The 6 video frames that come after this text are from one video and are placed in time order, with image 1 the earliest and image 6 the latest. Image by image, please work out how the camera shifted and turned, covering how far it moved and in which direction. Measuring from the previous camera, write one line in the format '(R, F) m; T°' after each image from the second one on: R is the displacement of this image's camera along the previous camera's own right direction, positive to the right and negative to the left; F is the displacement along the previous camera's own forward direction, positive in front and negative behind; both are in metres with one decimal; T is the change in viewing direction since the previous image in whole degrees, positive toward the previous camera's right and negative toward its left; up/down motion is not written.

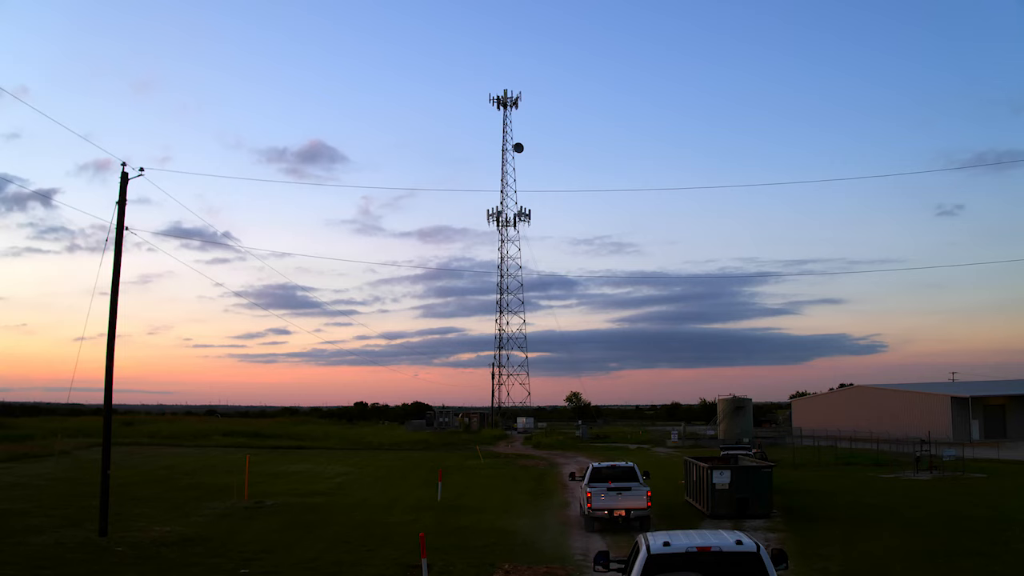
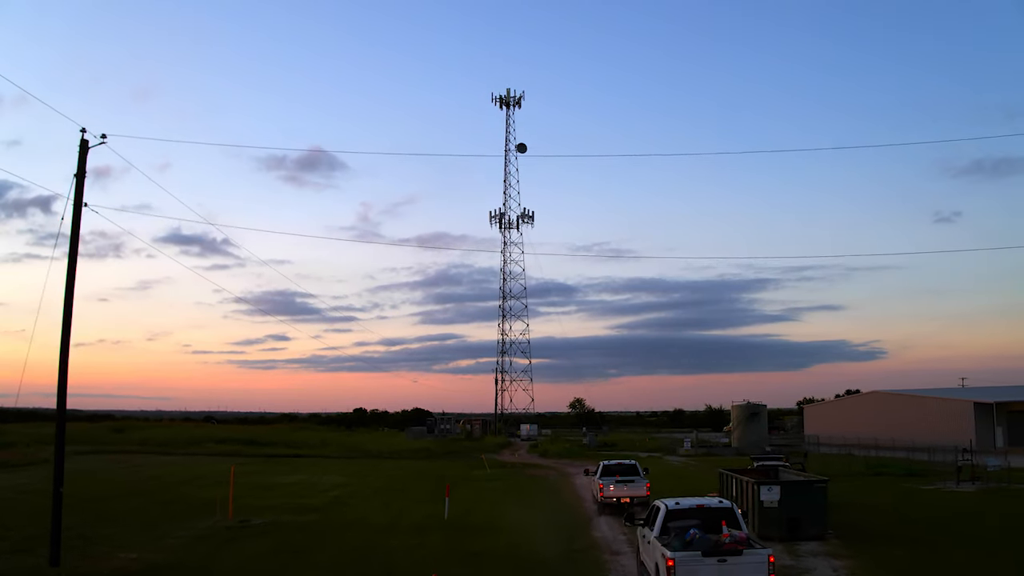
(-0.2, +0.8) m; 0°
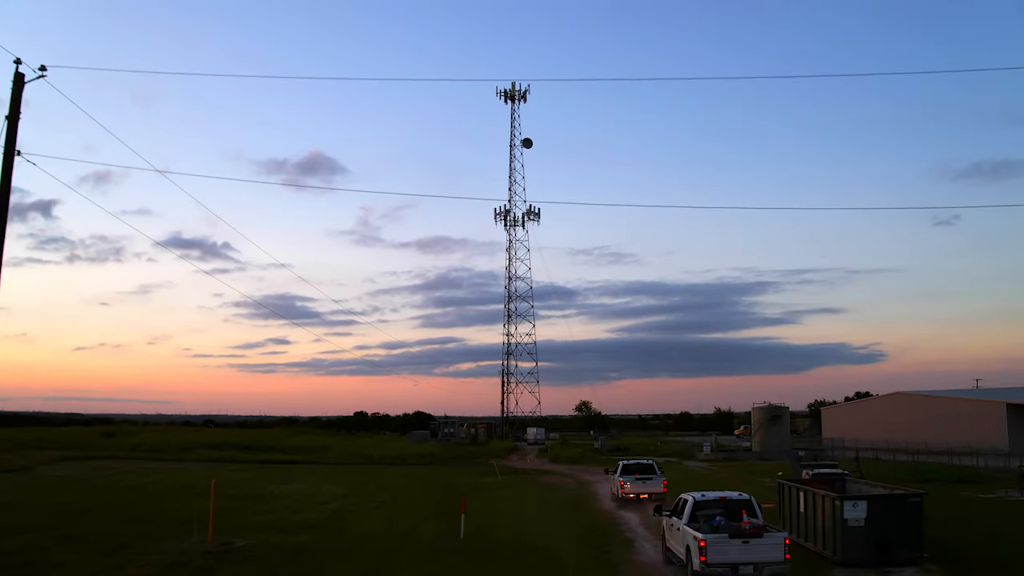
(-0.2, +1.0) m; 0°
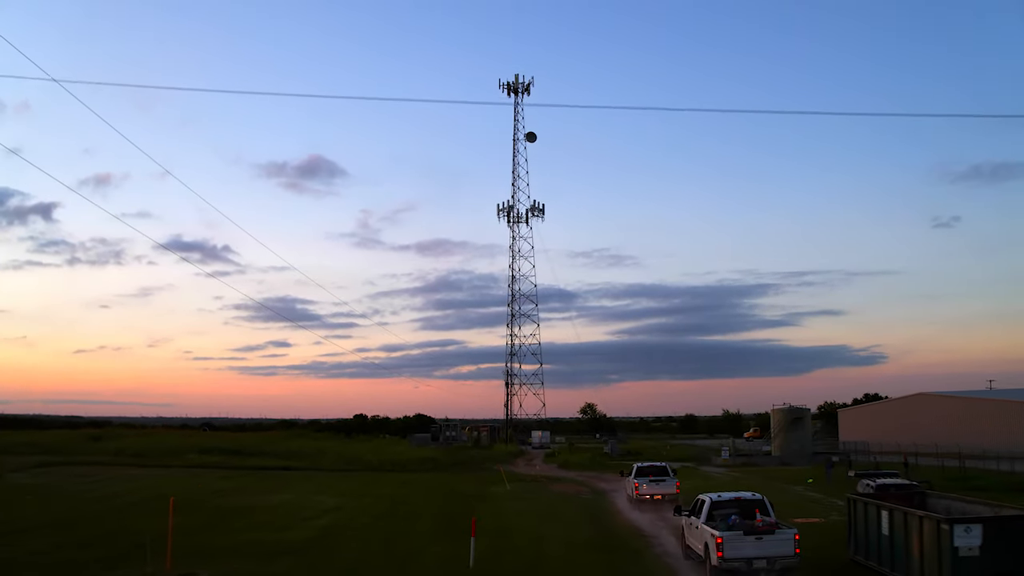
(-0.1, +1.0) m; 0°
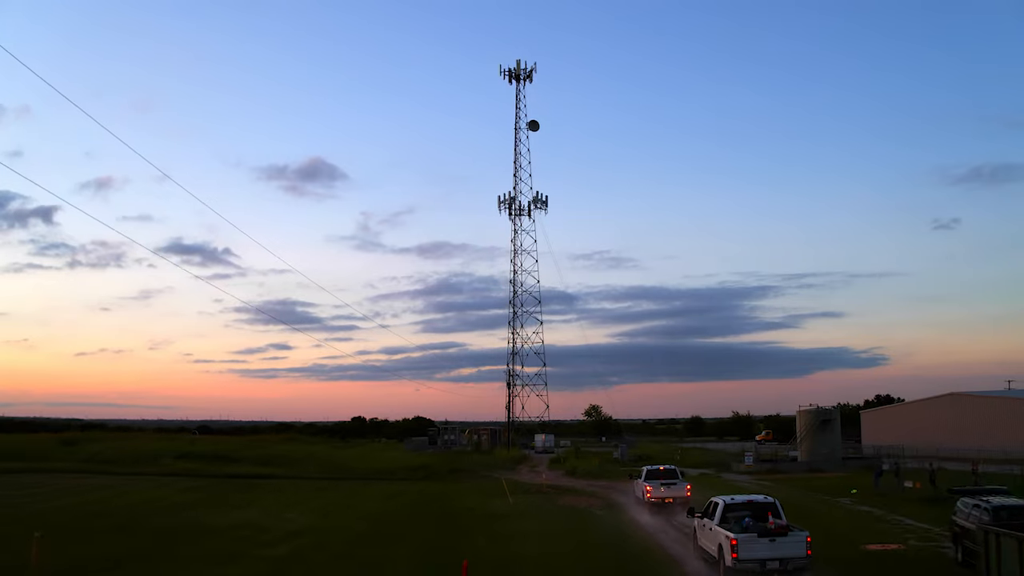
(0.0, +1.5) m; 0°
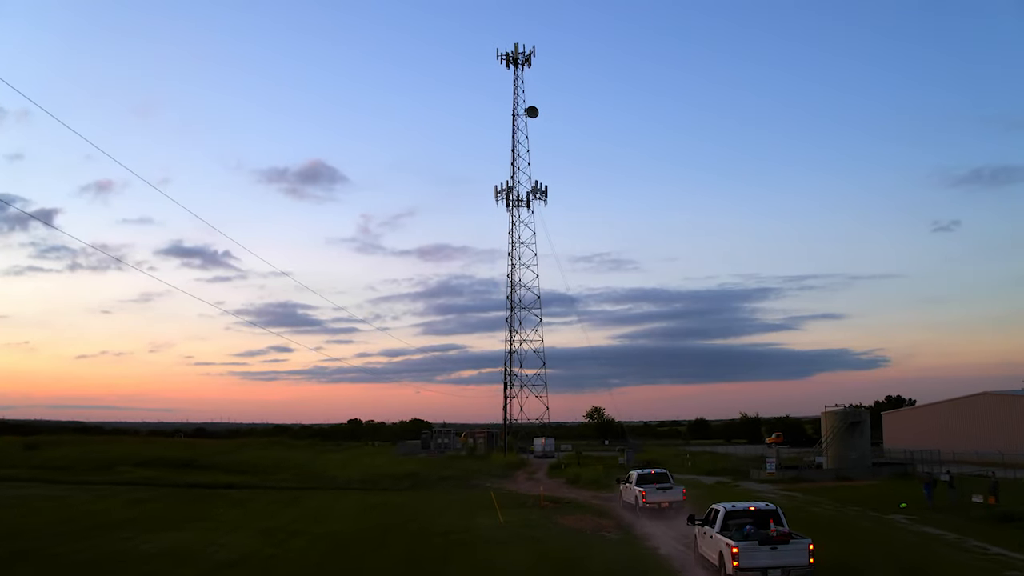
(+0.1, +1.6) m; 0°
